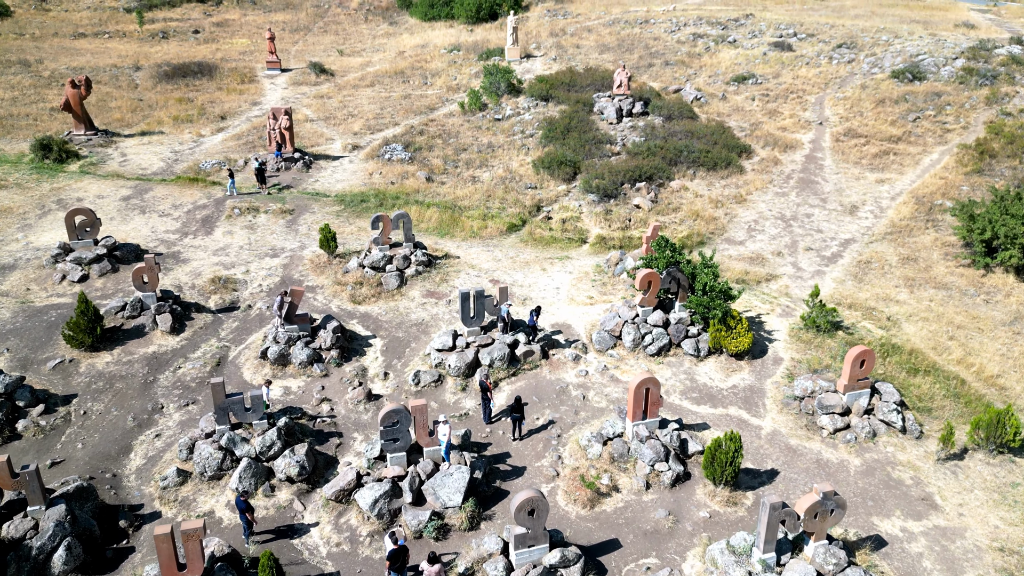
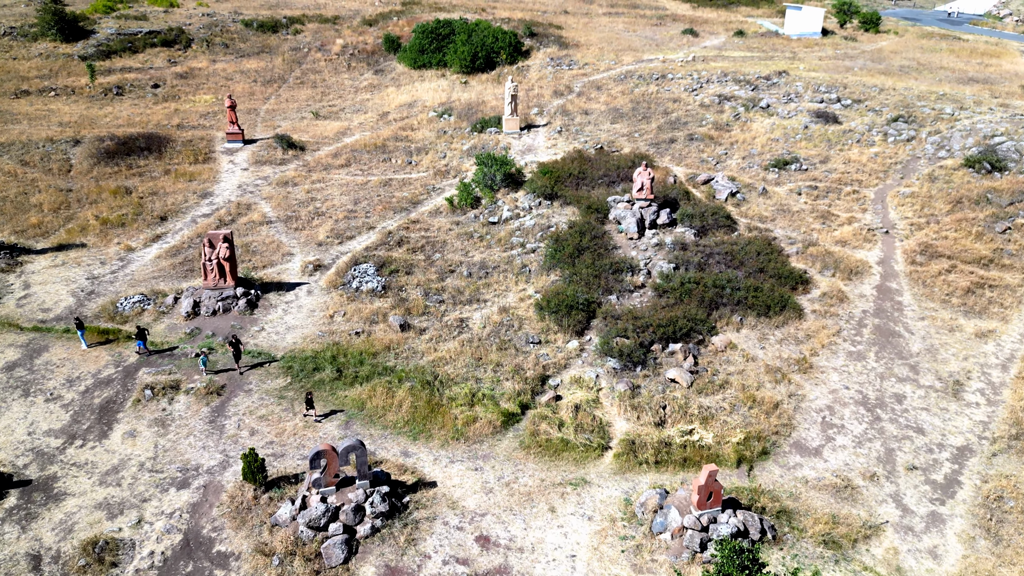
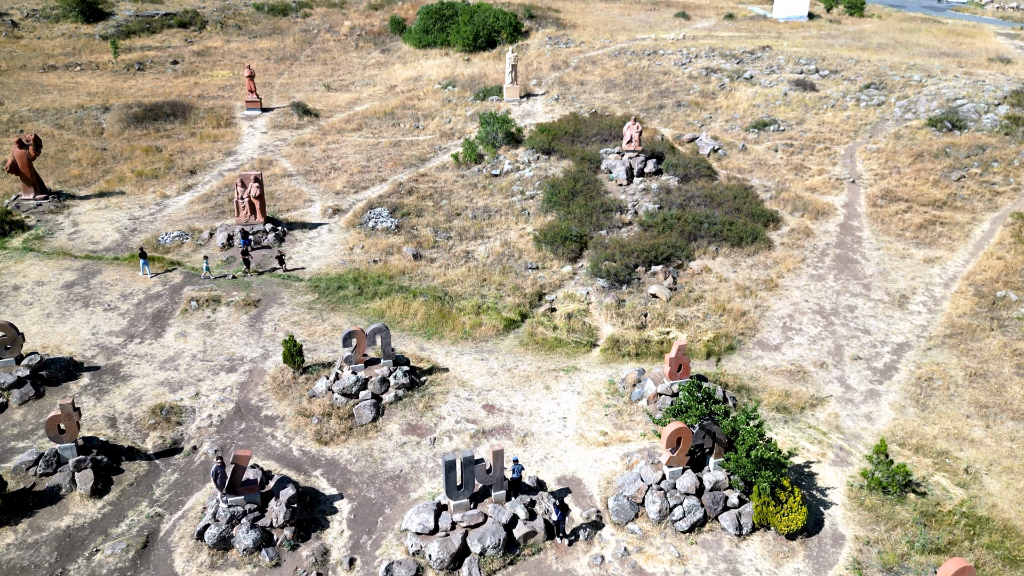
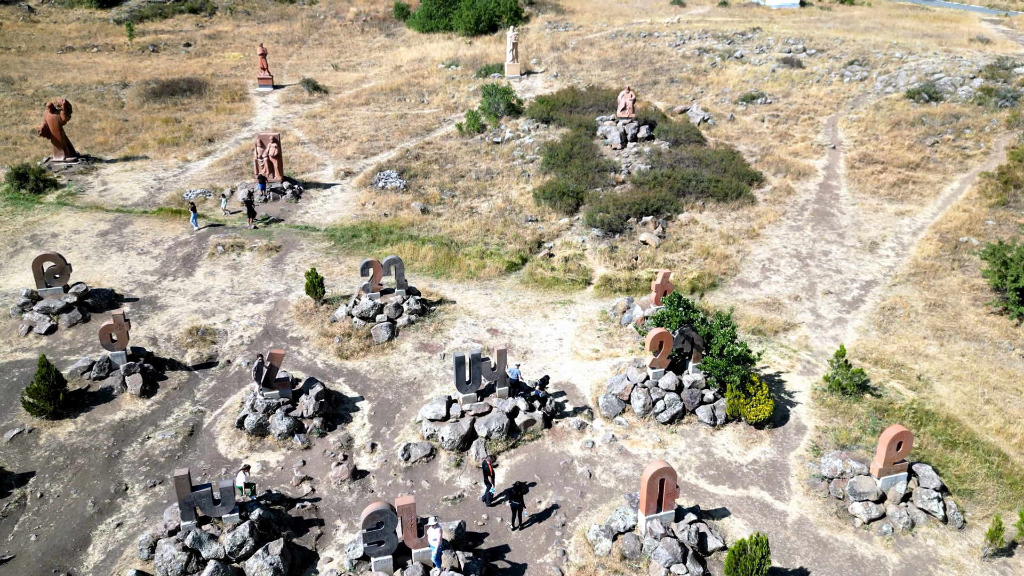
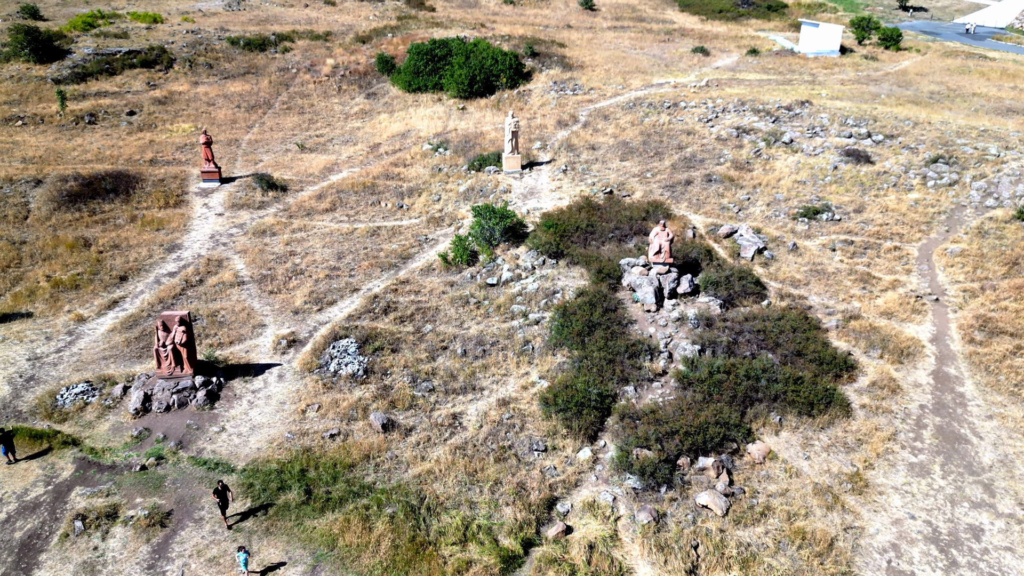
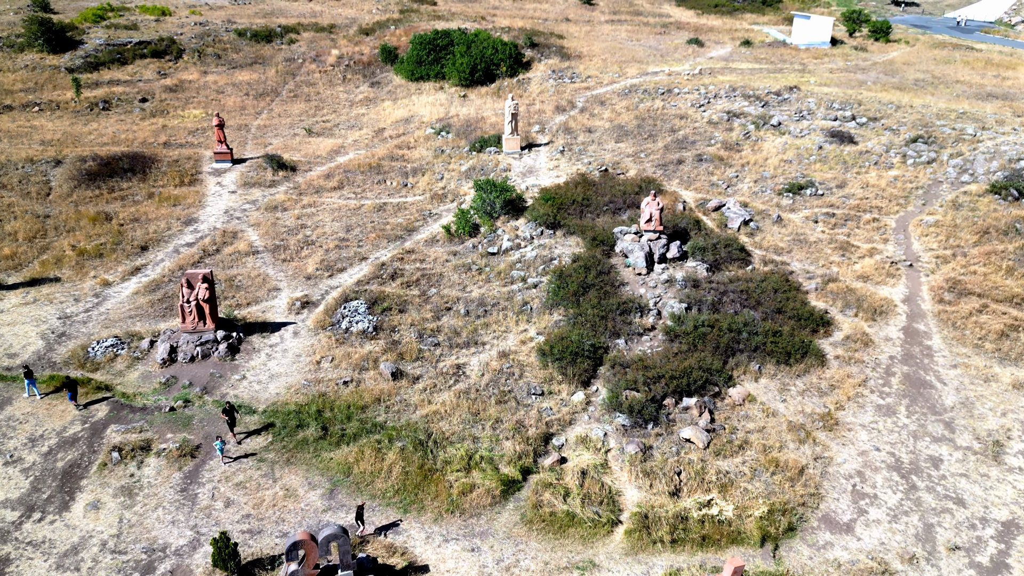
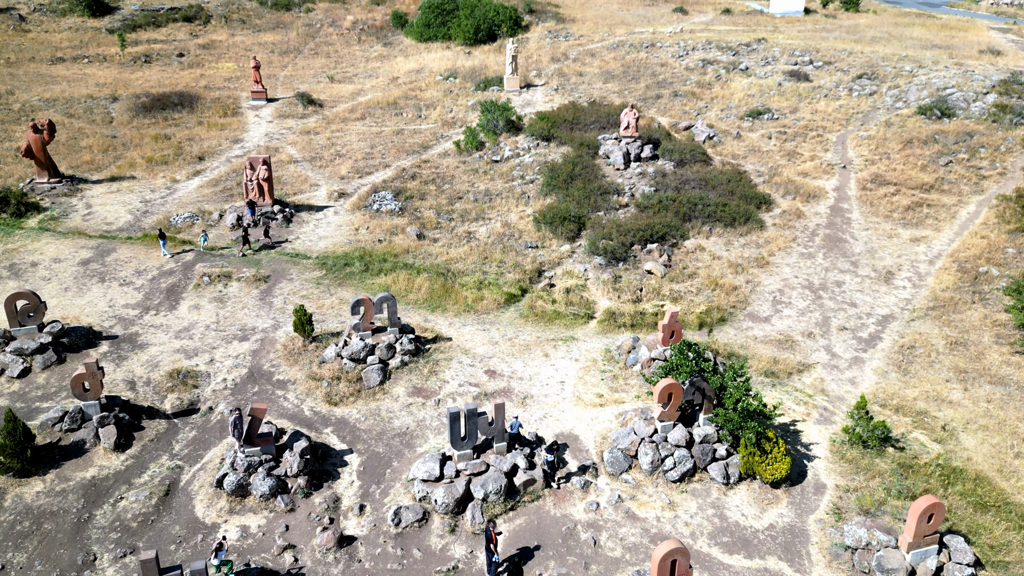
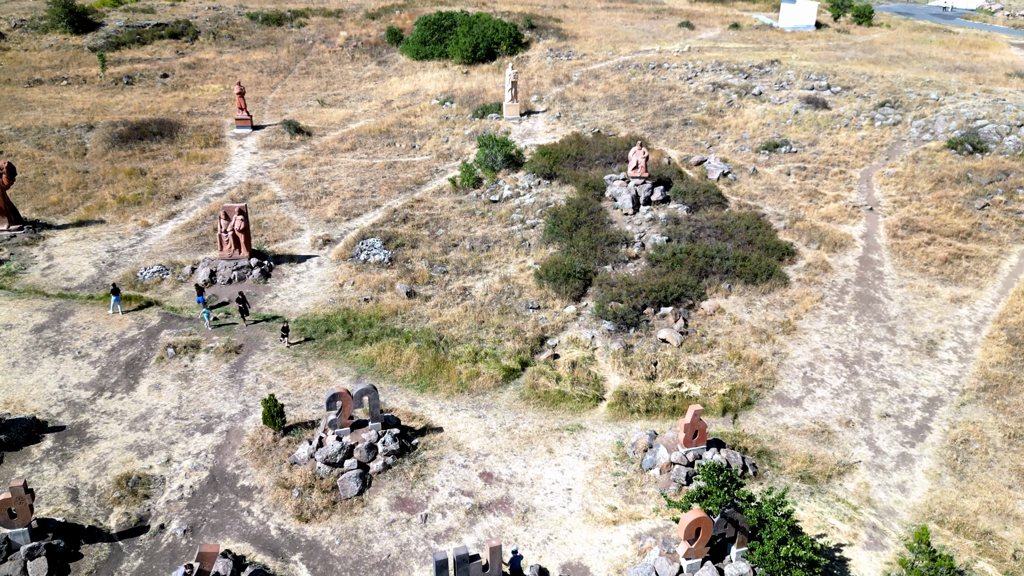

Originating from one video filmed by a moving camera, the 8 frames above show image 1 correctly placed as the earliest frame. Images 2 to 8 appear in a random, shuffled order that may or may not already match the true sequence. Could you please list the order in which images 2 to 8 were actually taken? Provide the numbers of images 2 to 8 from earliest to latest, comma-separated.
4, 7, 3, 8, 2, 6, 5
